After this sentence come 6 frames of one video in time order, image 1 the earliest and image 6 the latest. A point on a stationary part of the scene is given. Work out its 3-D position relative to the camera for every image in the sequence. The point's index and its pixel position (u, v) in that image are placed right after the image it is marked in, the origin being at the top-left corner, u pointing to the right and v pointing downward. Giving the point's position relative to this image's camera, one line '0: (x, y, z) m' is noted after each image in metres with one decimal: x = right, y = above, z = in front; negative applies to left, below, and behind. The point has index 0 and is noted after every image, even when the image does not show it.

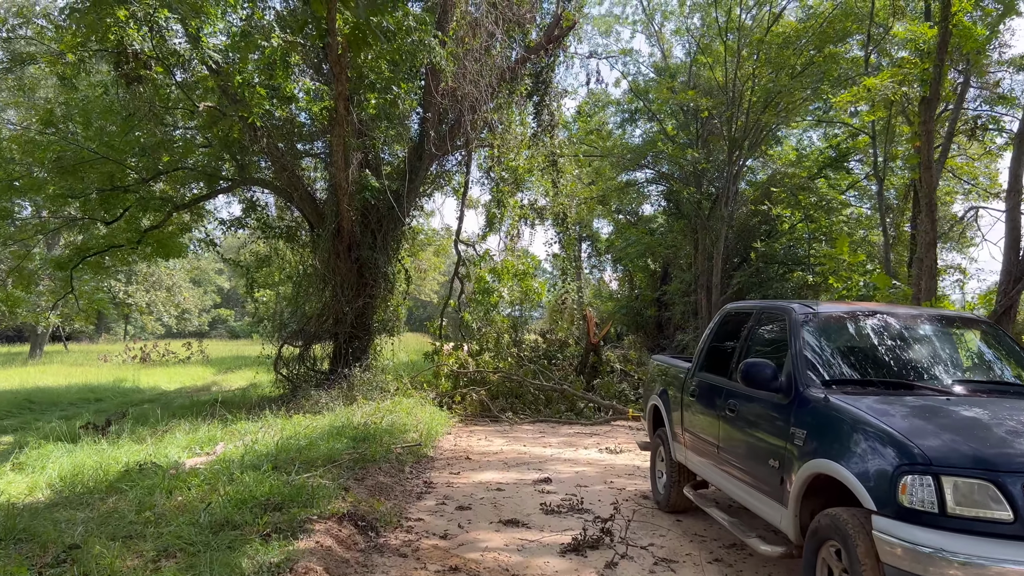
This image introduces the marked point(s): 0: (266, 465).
0: (-1.9, -1.4, +6.1) m
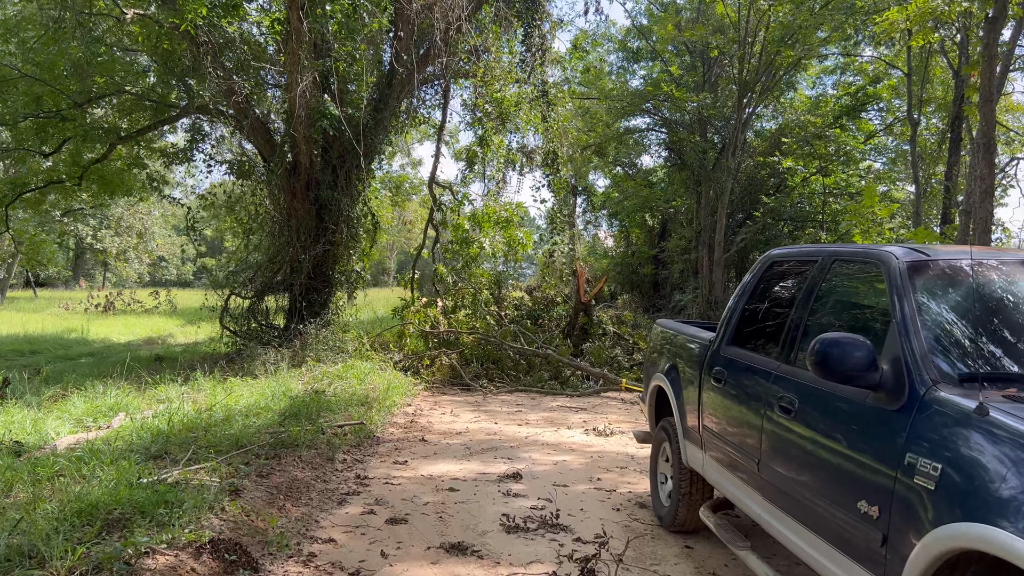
0: (-2.2, -1.0, +4.7) m
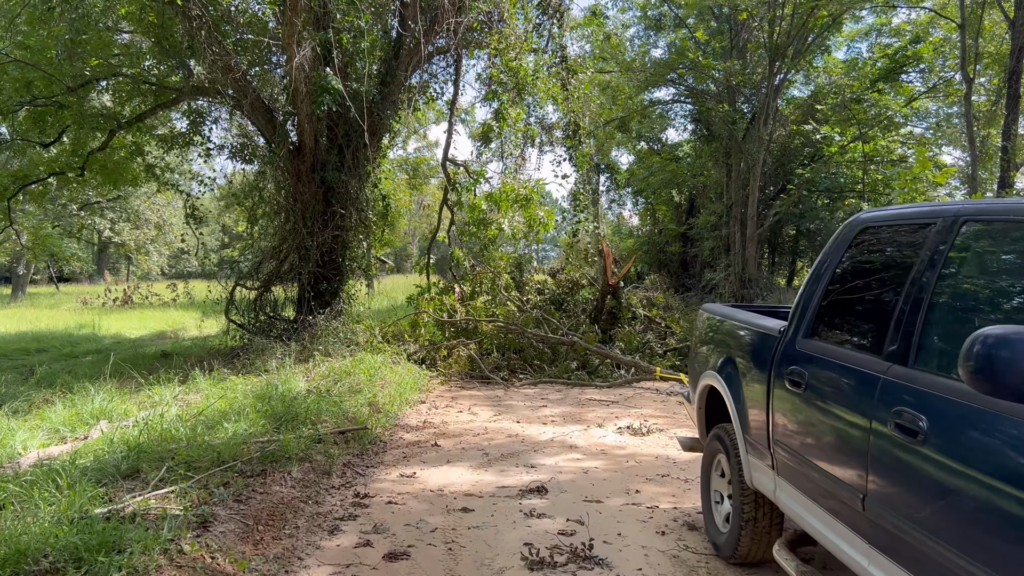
0: (-2.0, -1.0, +4.1) m
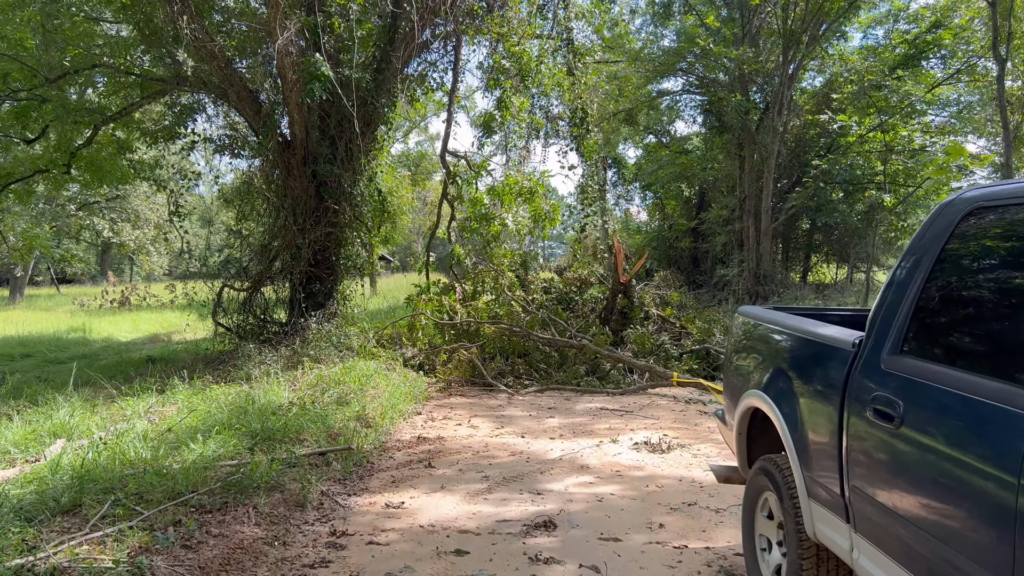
0: (-2.0, -1.0, +3.5) m
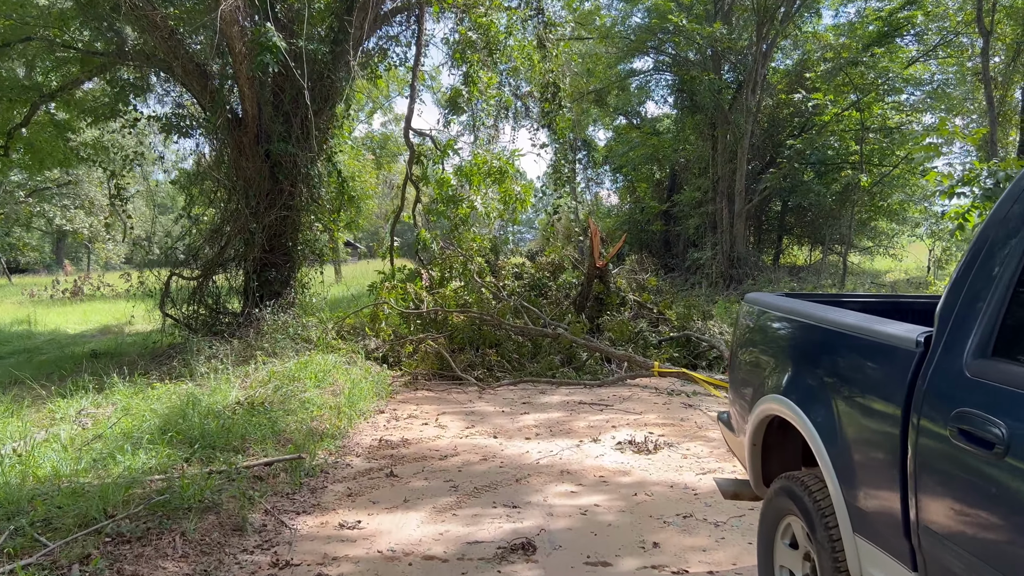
0: (-2.1, -0.9, +2.9) m
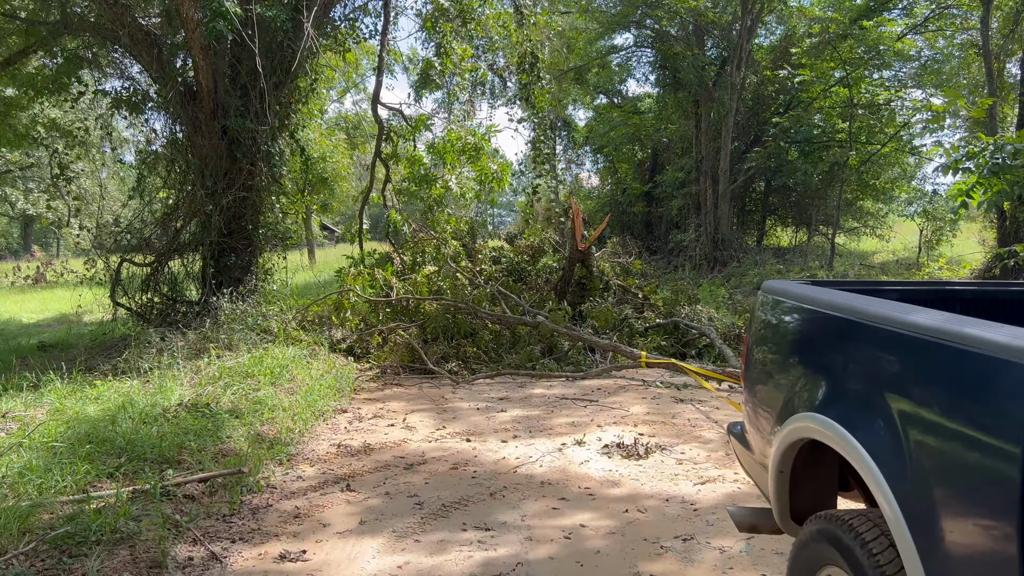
0: (-2.2, -0.9, +2.4) m
